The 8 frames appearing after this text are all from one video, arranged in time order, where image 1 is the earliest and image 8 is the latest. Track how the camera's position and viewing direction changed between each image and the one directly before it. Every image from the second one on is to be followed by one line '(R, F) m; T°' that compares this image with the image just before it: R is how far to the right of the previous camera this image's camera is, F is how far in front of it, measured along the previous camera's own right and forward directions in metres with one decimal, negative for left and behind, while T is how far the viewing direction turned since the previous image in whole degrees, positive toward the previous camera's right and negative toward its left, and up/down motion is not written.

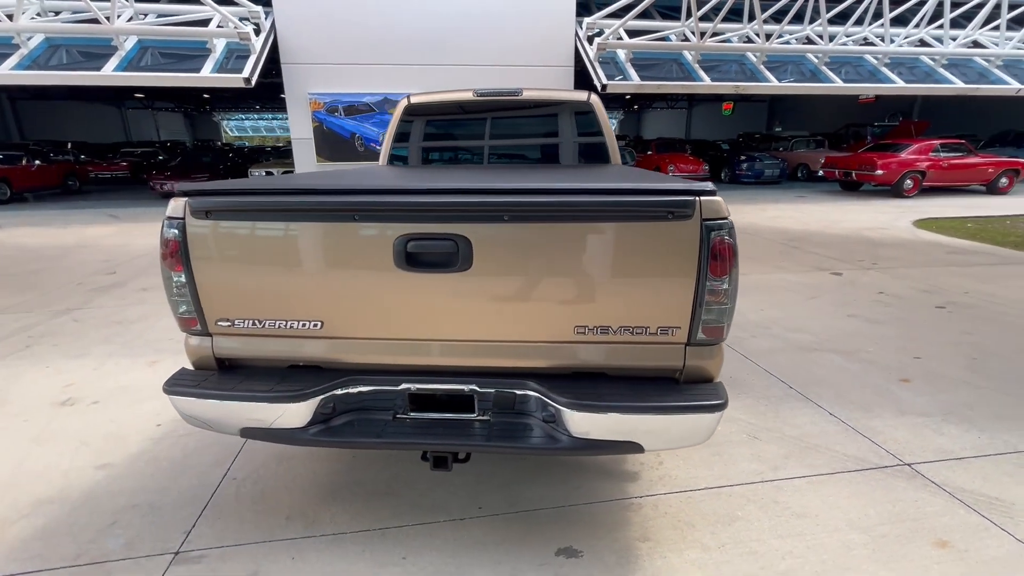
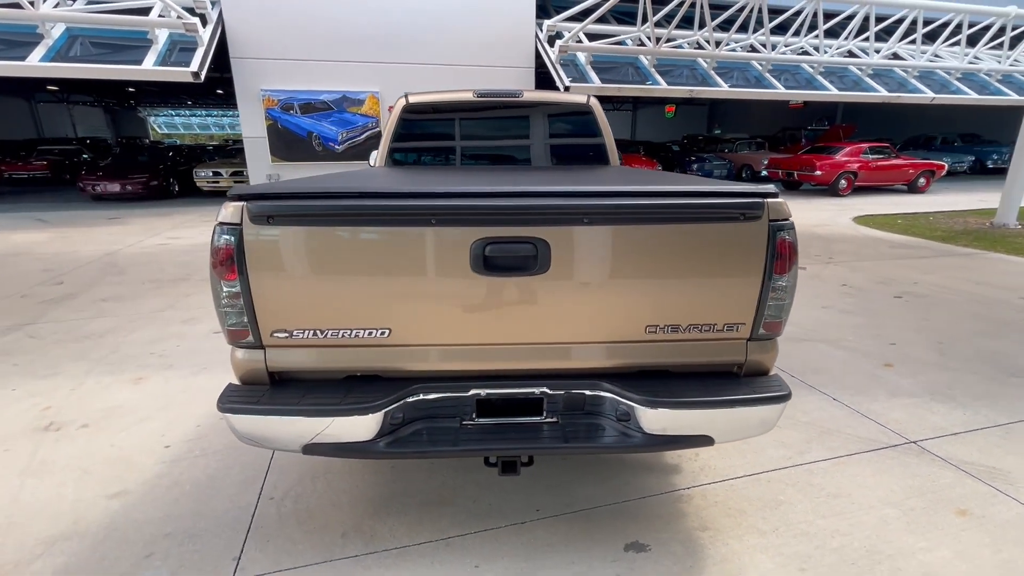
(-0.5, 0.0) m; +6°
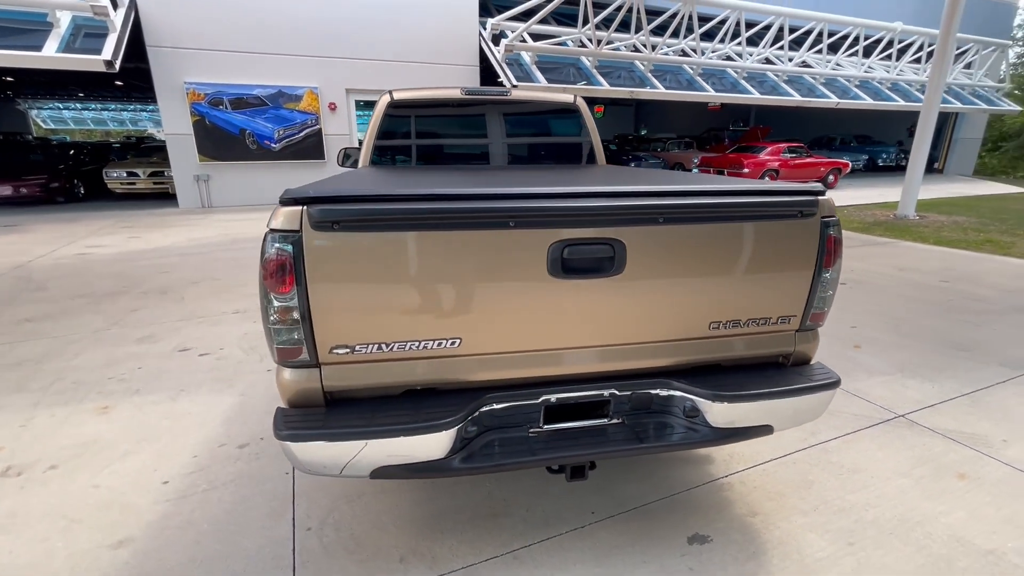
(-0.5, +0.1) m; +8°
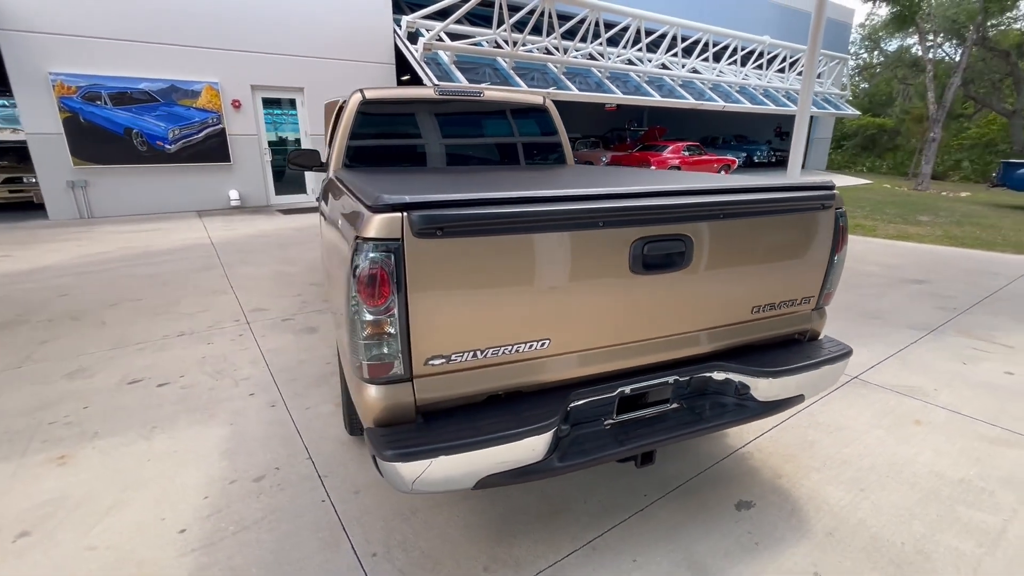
(-0.6, 0.0) m; +11°
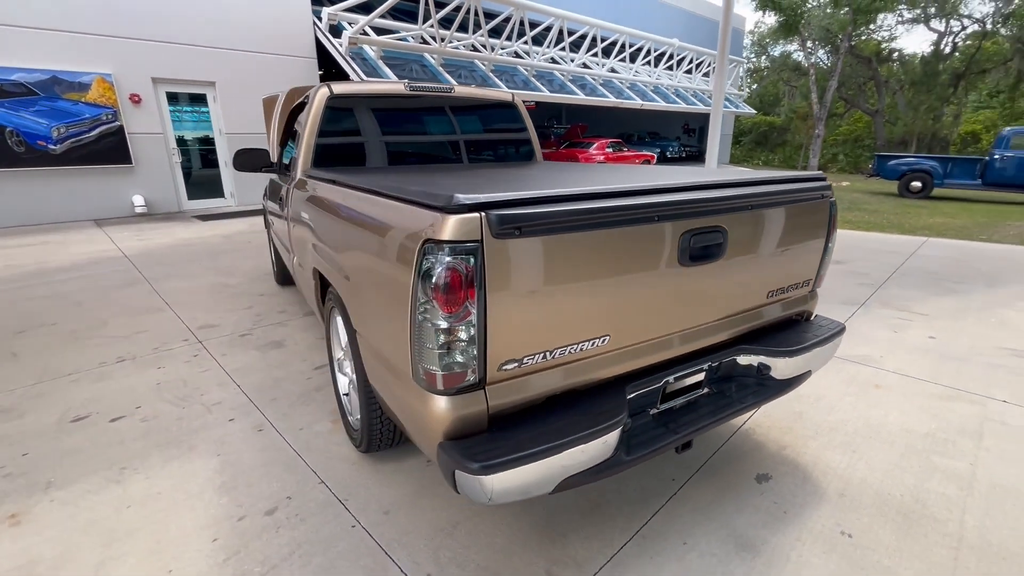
(-0.5, +0.1) m; +9°
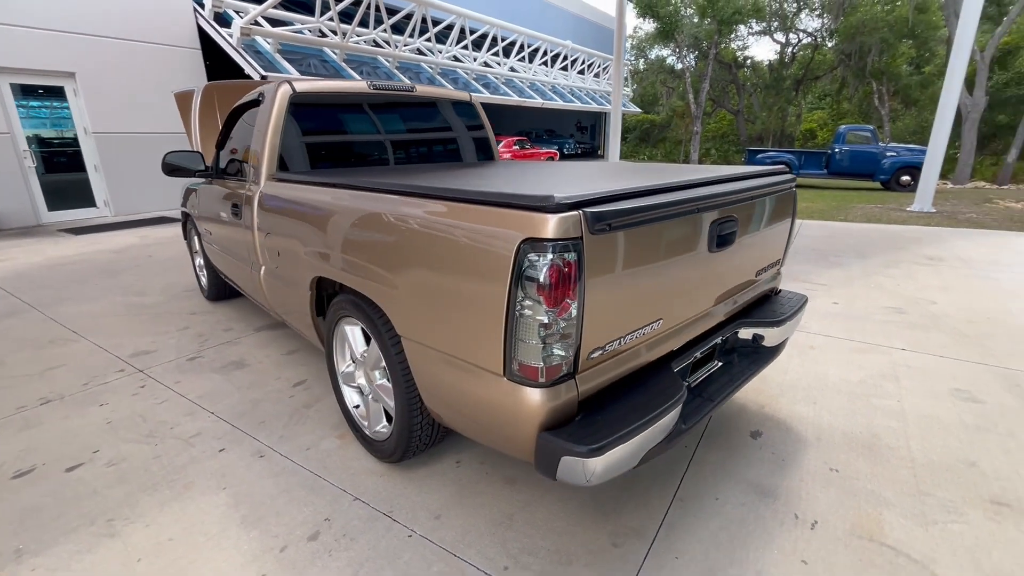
(-0.6, 0.0) m; +12°
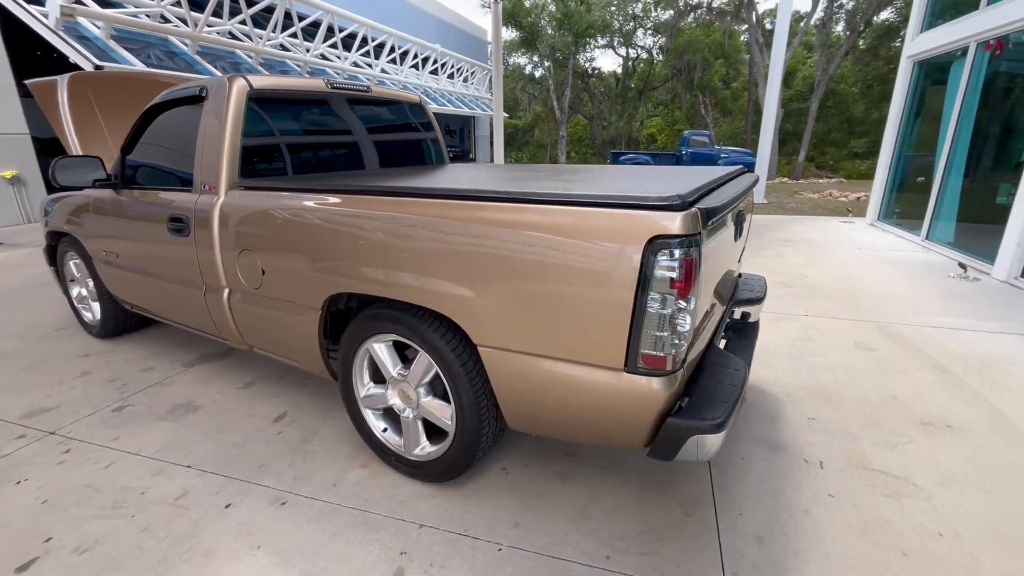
(-0.8, +0.1) m; +15°
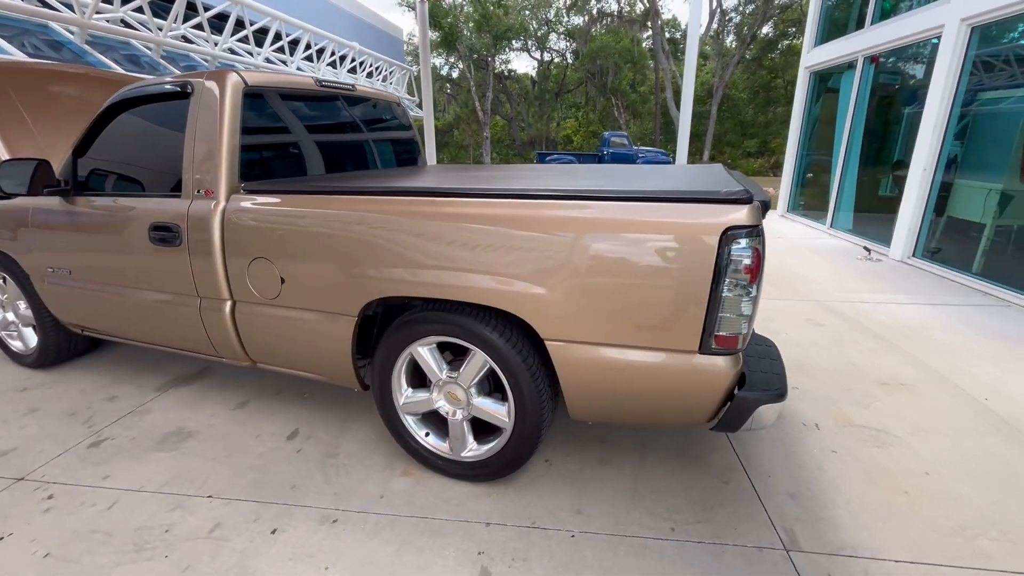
(-0.6, 0.0) m; +9°
